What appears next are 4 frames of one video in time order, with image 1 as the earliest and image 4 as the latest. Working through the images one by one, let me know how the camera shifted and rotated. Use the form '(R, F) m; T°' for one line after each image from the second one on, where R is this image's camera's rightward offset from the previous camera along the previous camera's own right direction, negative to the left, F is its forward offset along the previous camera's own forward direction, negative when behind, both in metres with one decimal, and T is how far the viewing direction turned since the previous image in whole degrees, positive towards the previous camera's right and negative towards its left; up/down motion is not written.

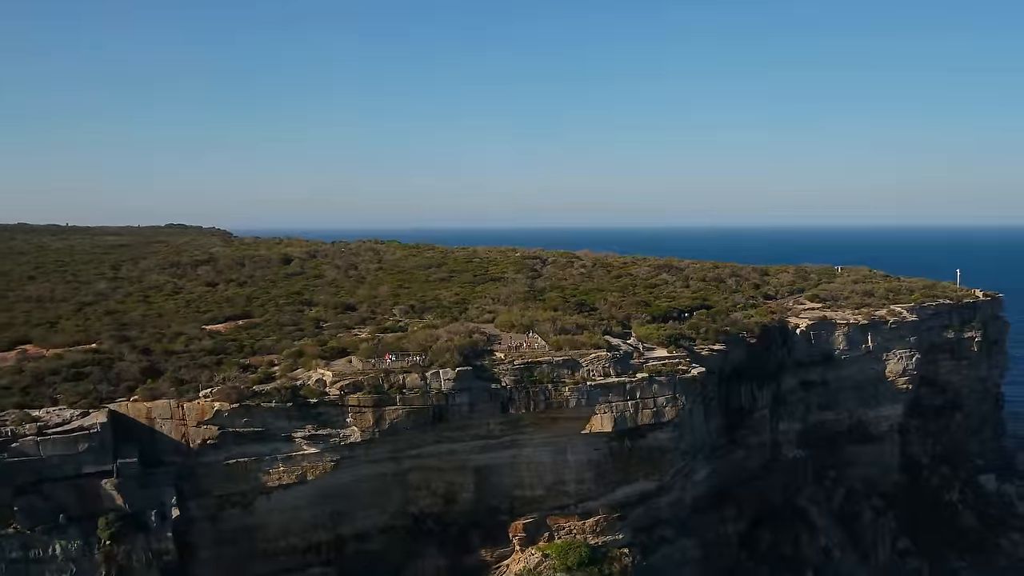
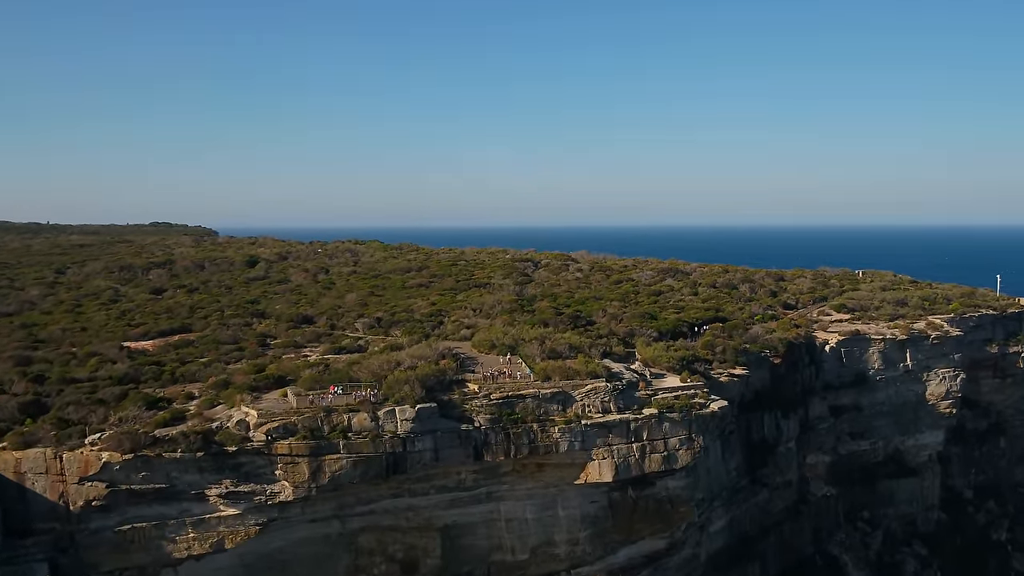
(+0.5, +4.6) m; 0°
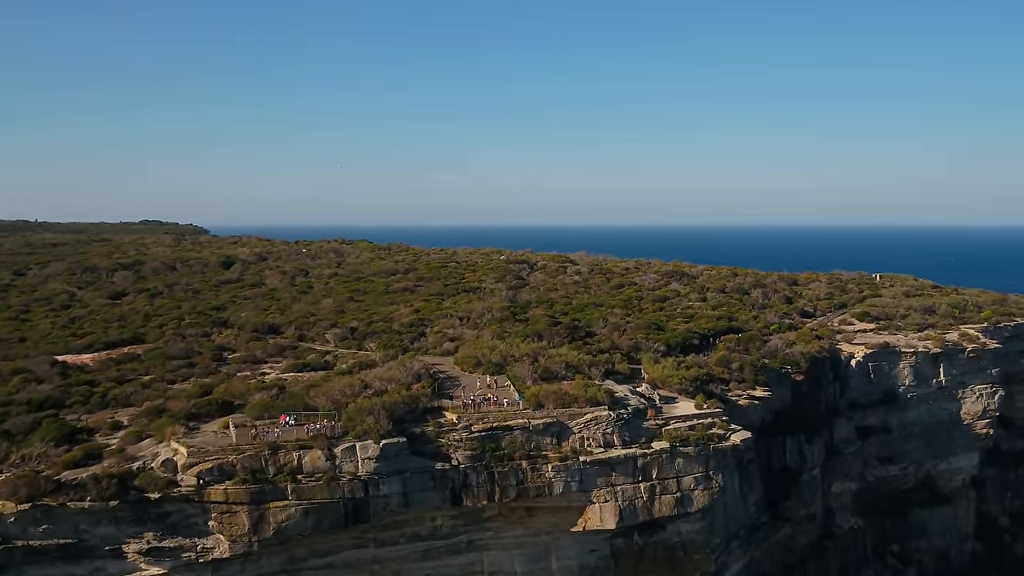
(+0.3, +2.9) m; 0°
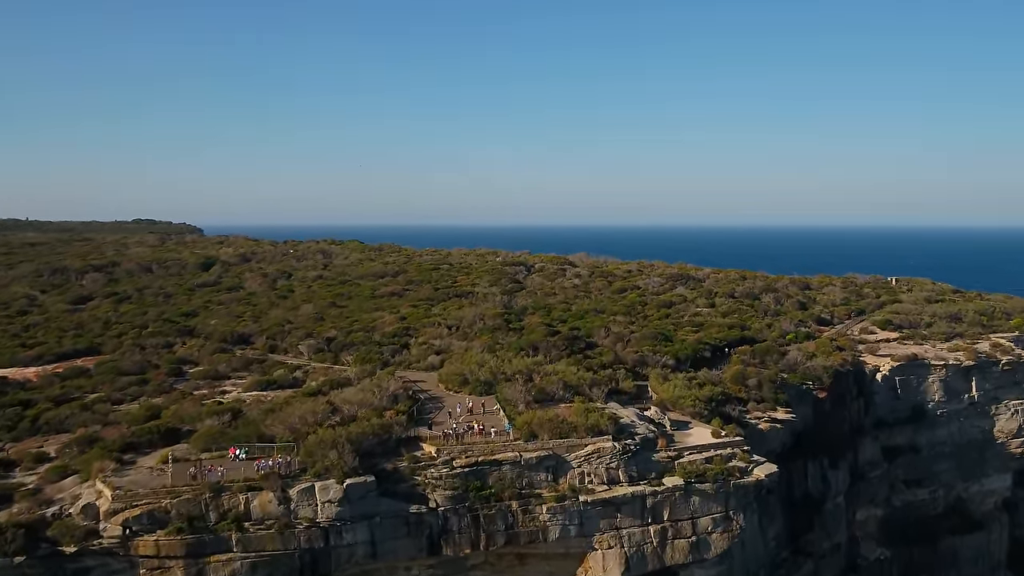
(+0.2, +2.2) m; 0°
